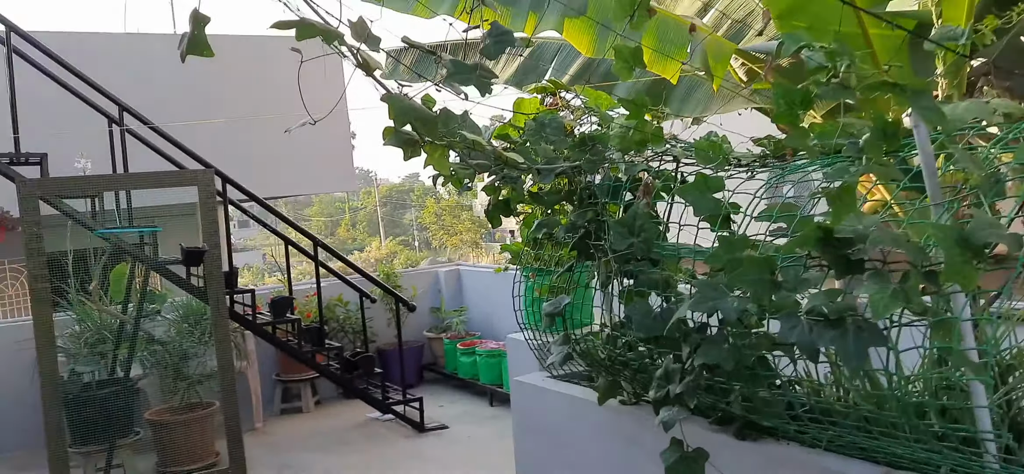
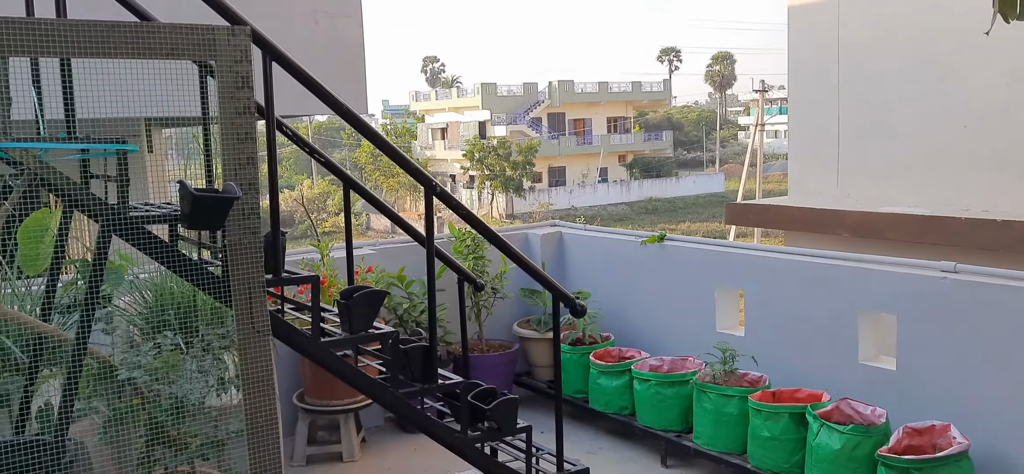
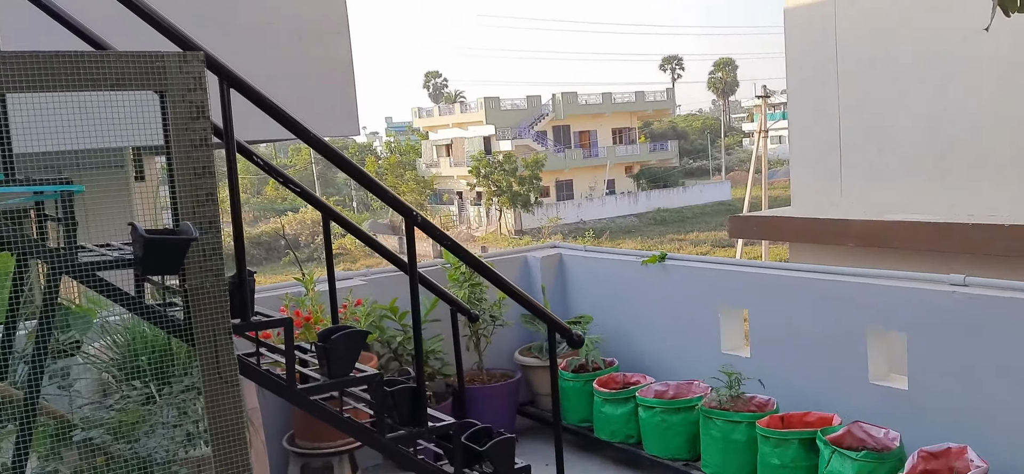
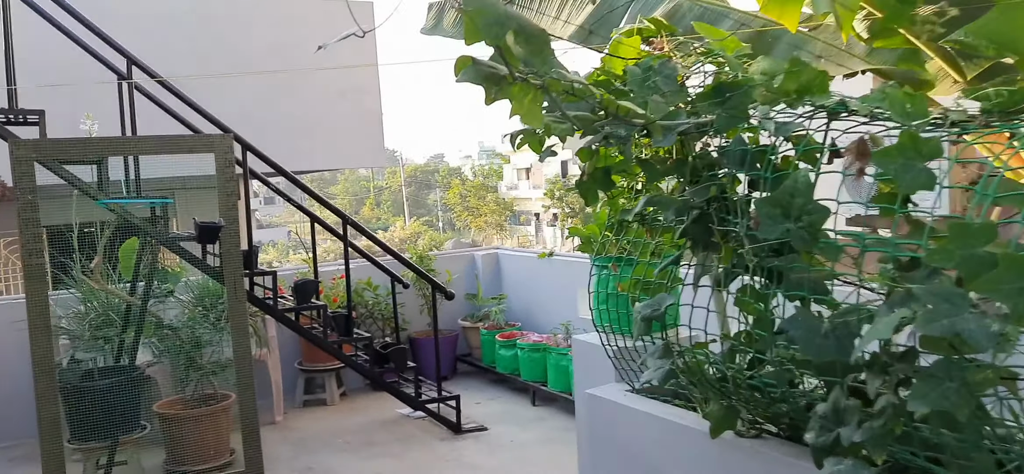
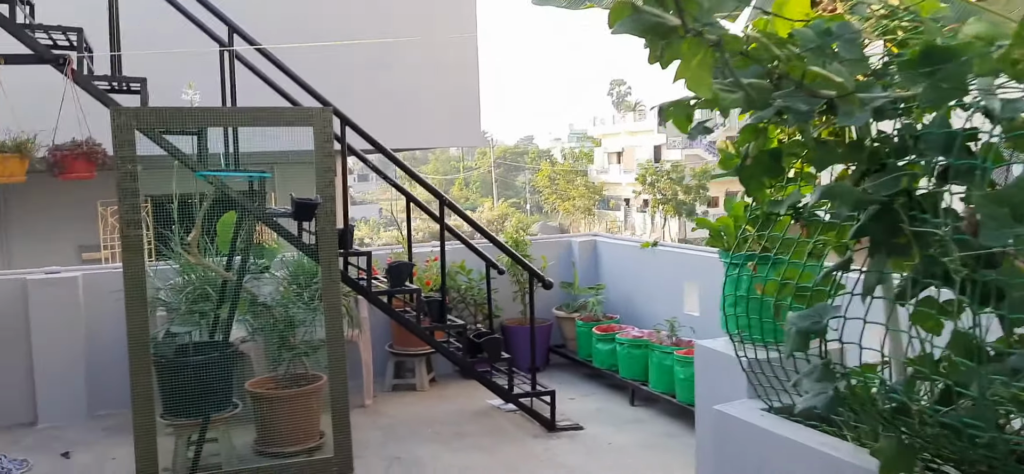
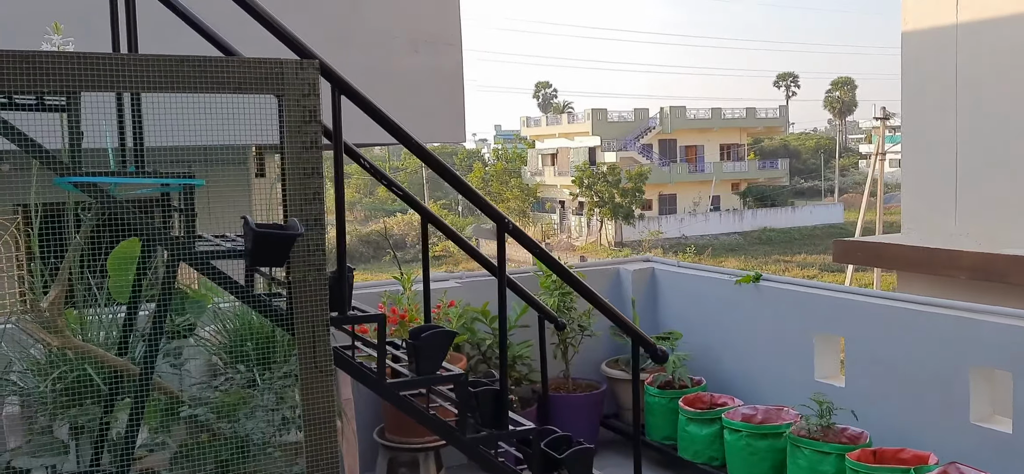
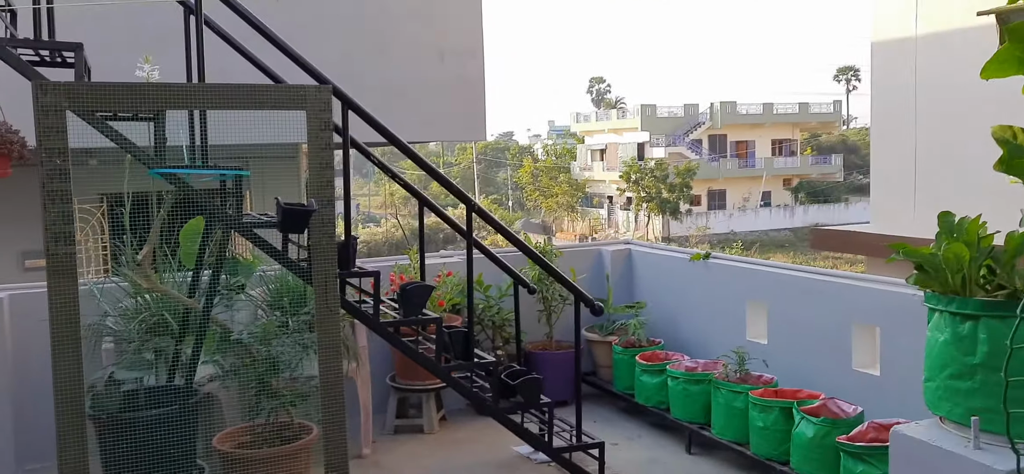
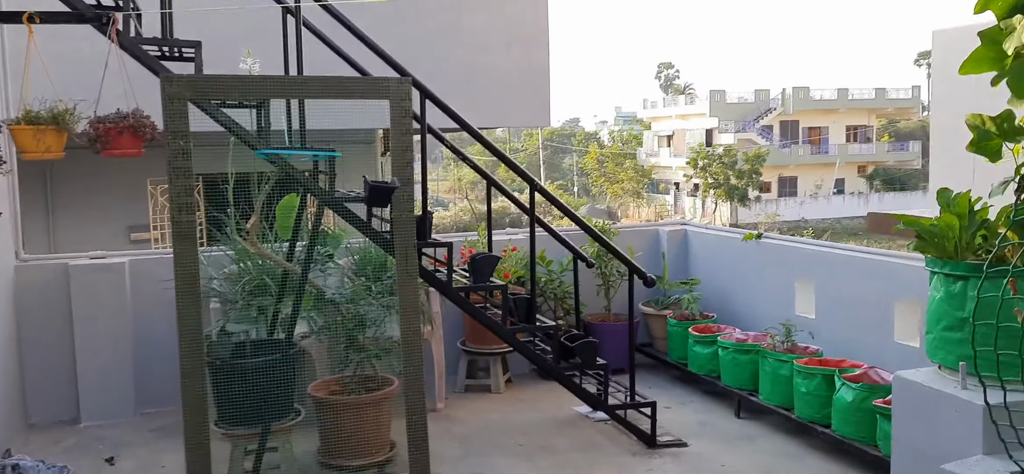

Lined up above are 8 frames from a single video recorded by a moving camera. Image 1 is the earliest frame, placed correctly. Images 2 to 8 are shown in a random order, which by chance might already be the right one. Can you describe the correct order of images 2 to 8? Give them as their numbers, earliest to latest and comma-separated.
4, 5, 8, 7, 6, 3, 2
